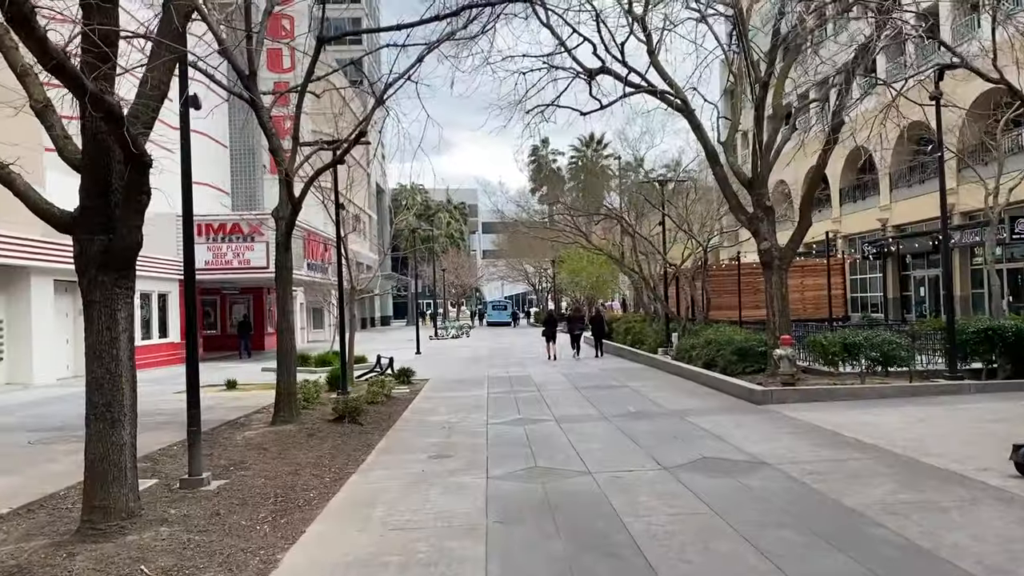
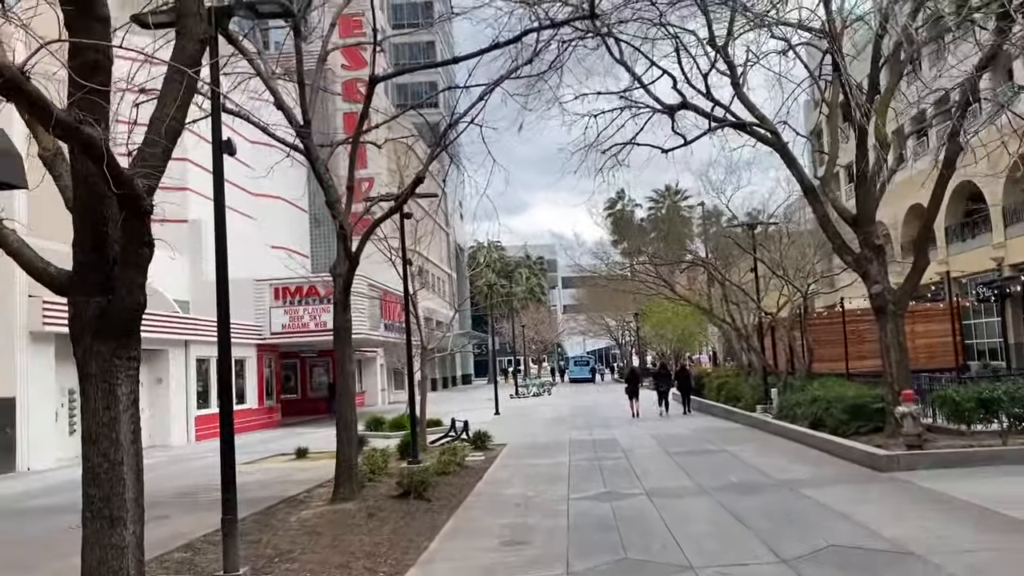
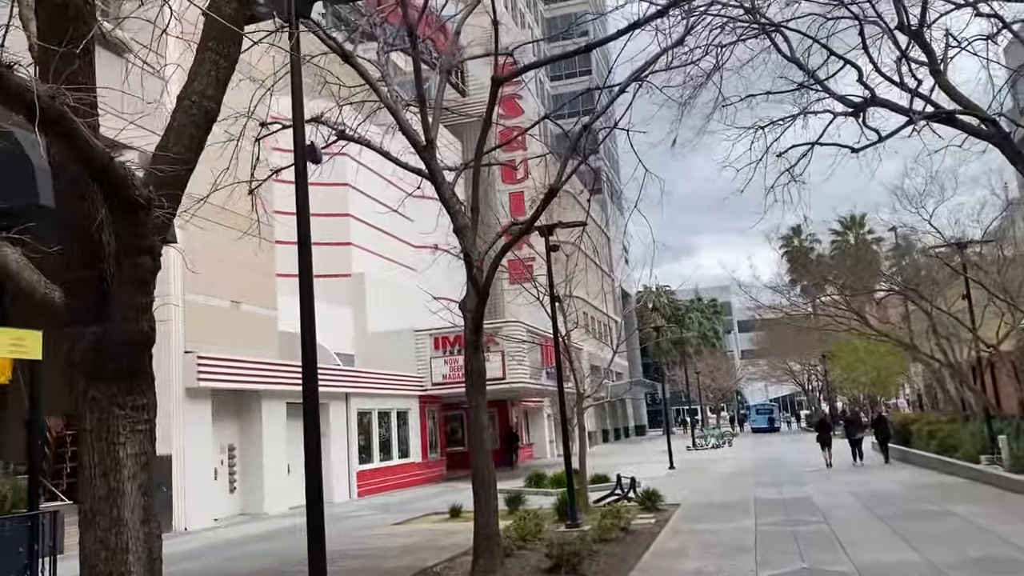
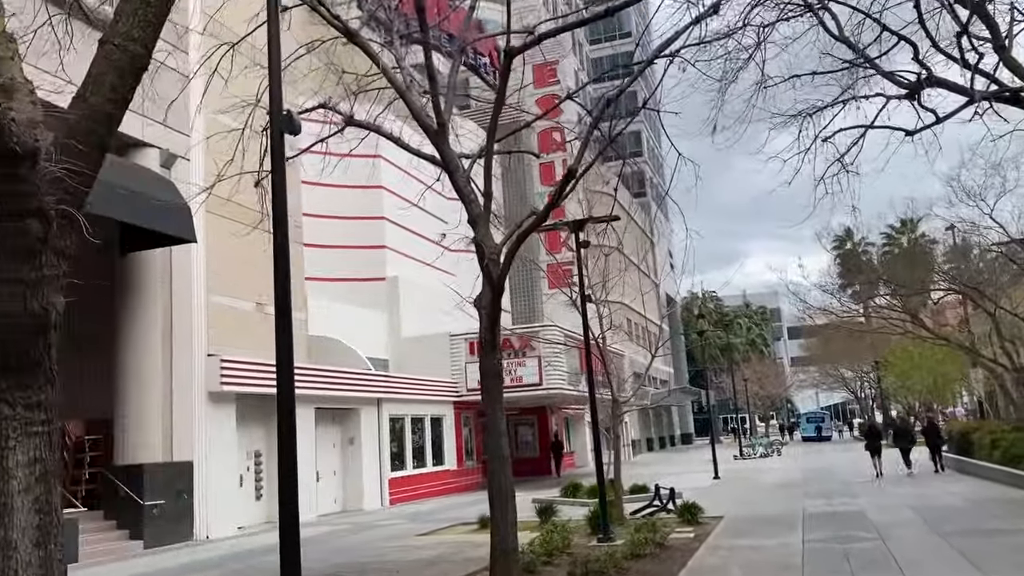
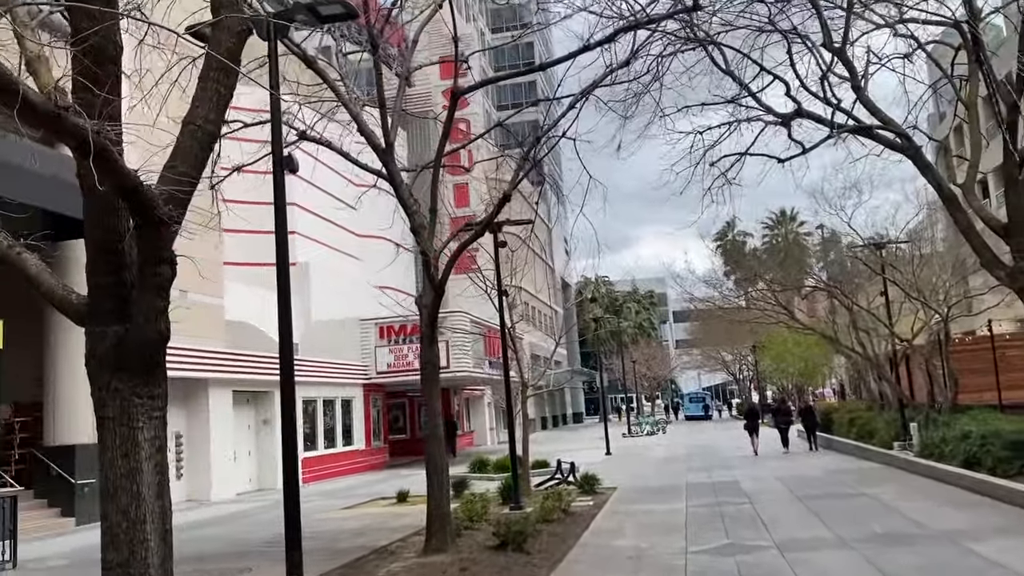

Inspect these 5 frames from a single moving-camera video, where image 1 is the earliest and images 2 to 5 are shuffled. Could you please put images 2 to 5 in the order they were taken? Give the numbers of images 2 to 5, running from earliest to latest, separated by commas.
2, 5, 3, 4
